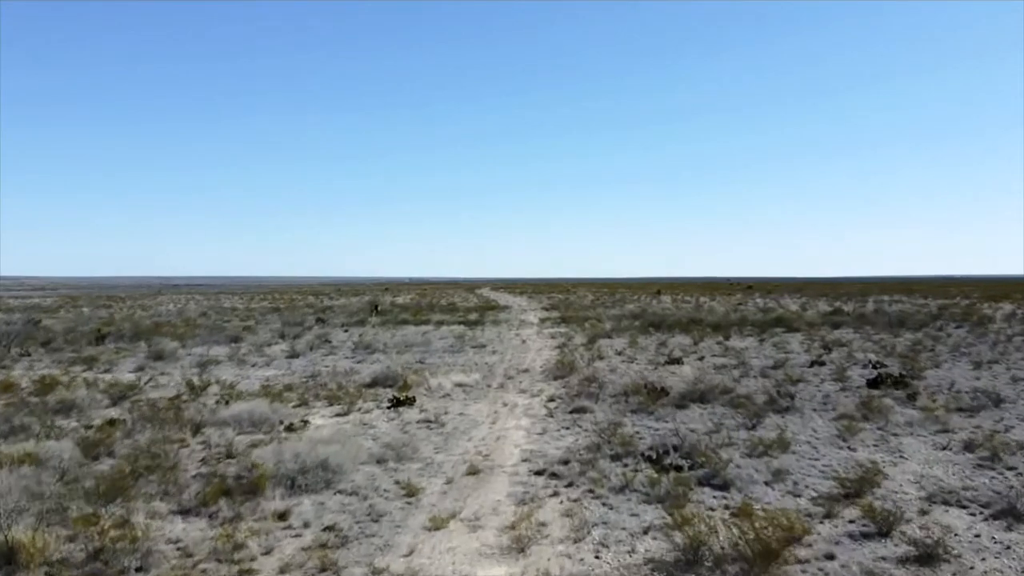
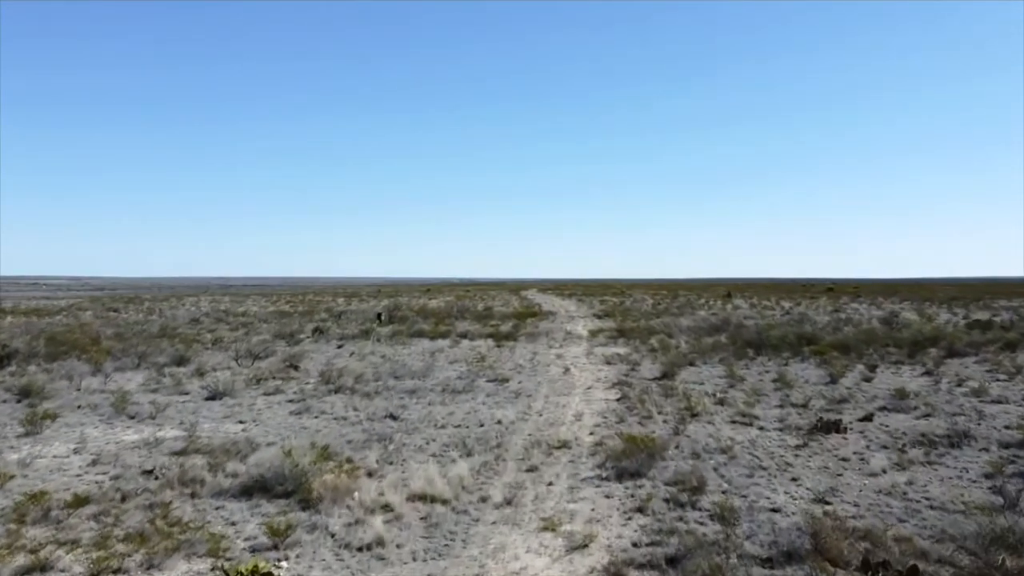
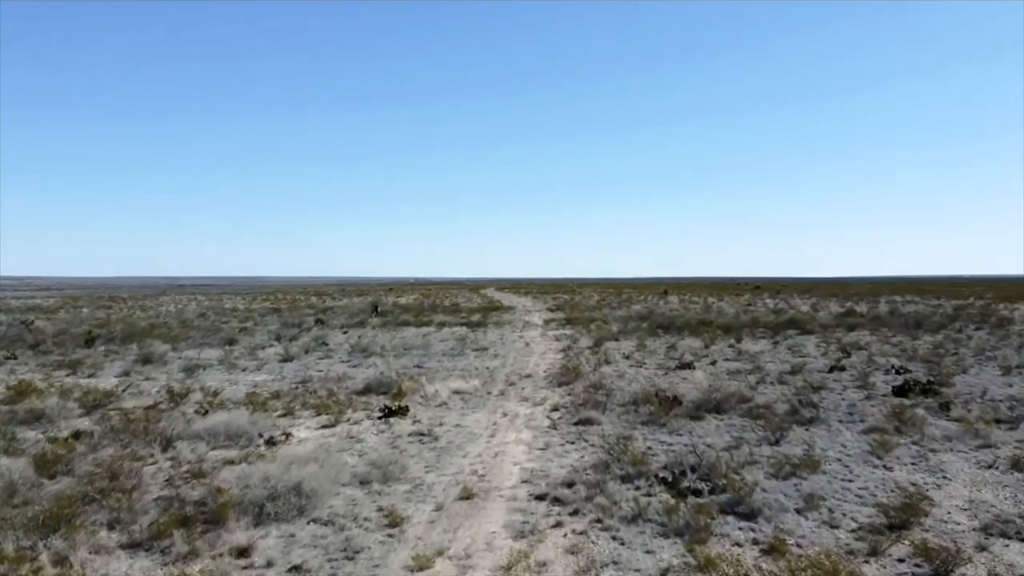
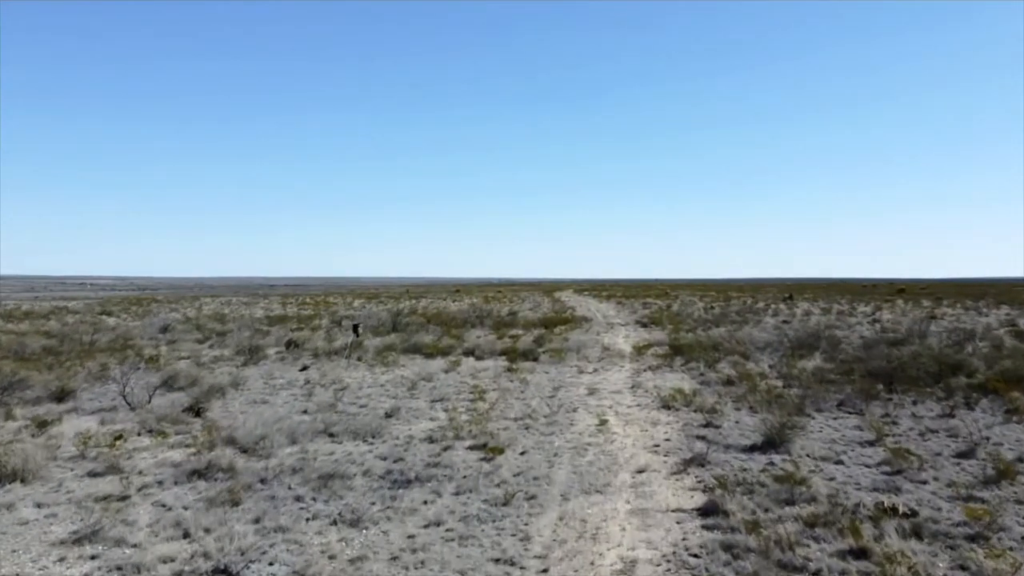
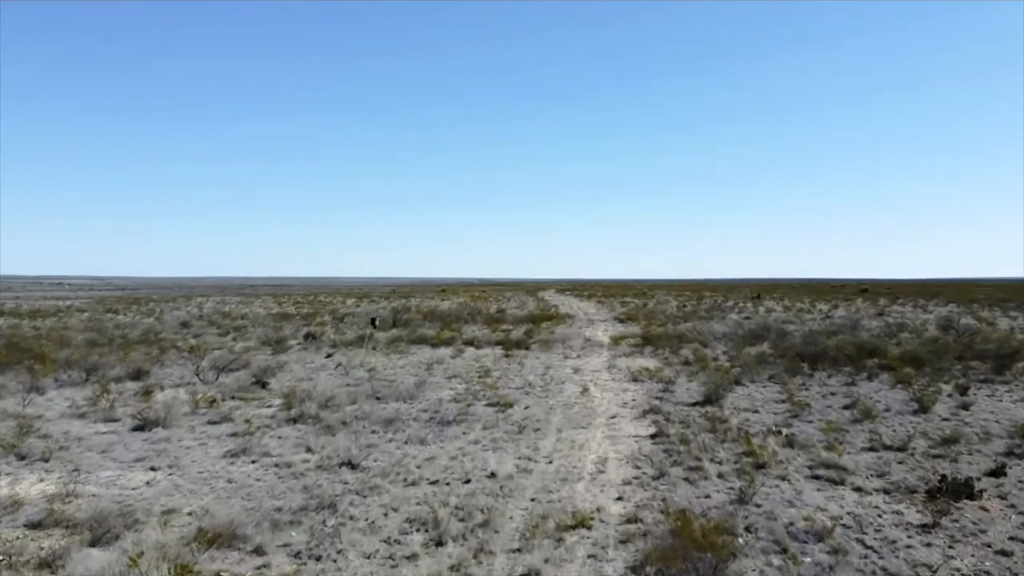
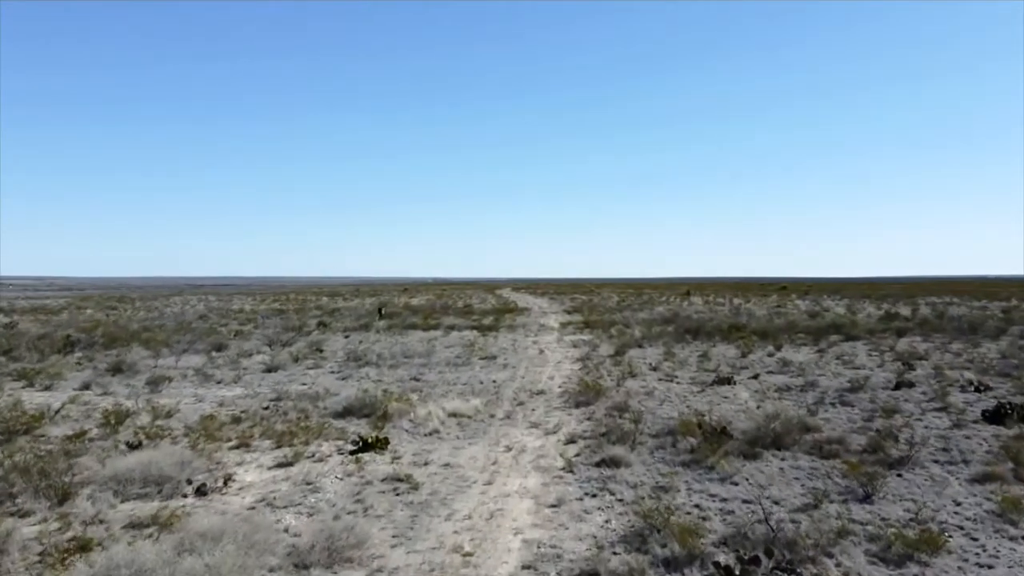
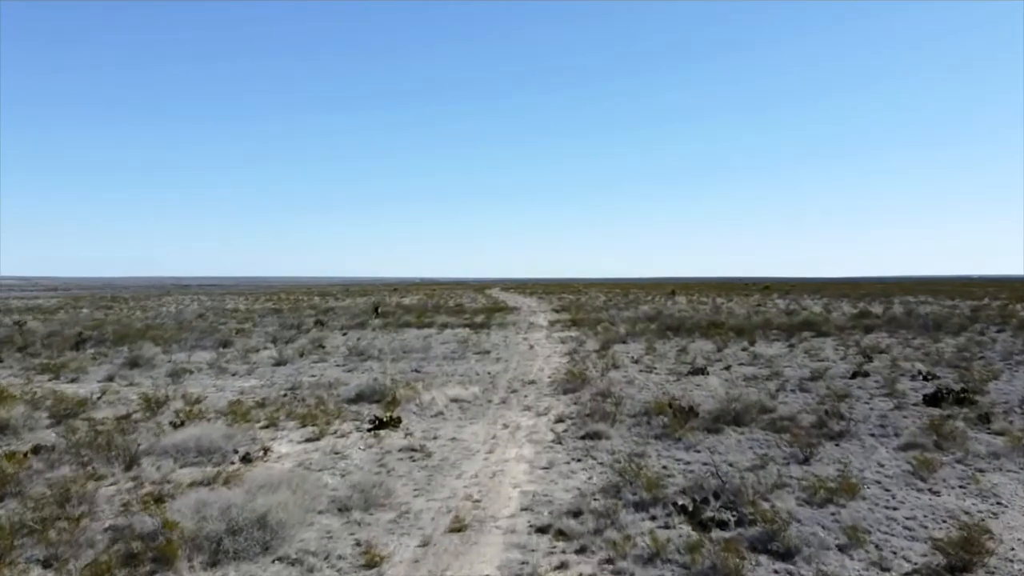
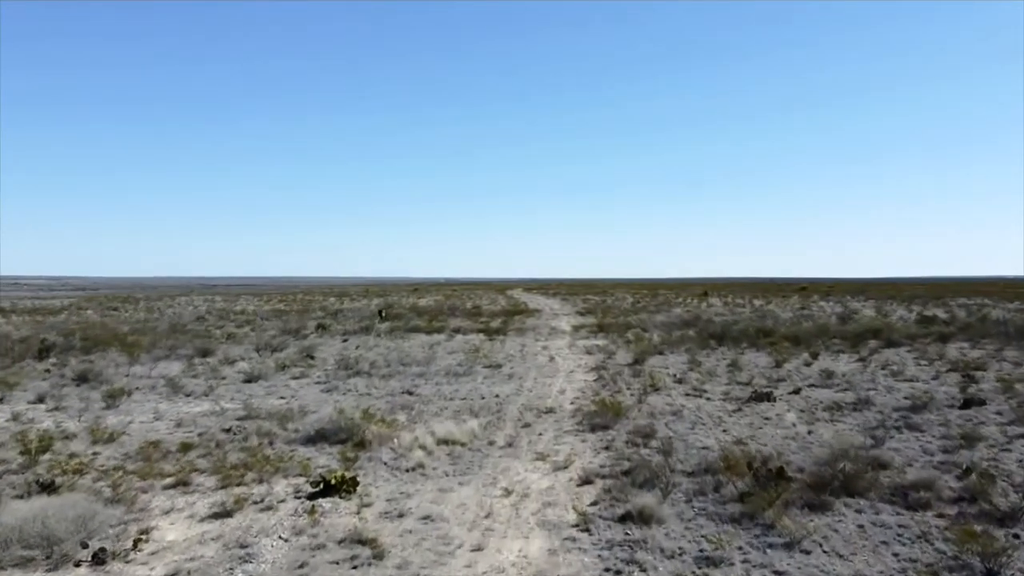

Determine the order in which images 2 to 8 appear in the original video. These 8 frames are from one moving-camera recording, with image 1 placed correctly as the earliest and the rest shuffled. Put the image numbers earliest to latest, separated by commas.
3, 7, 6, 8, 2, 5, 4
